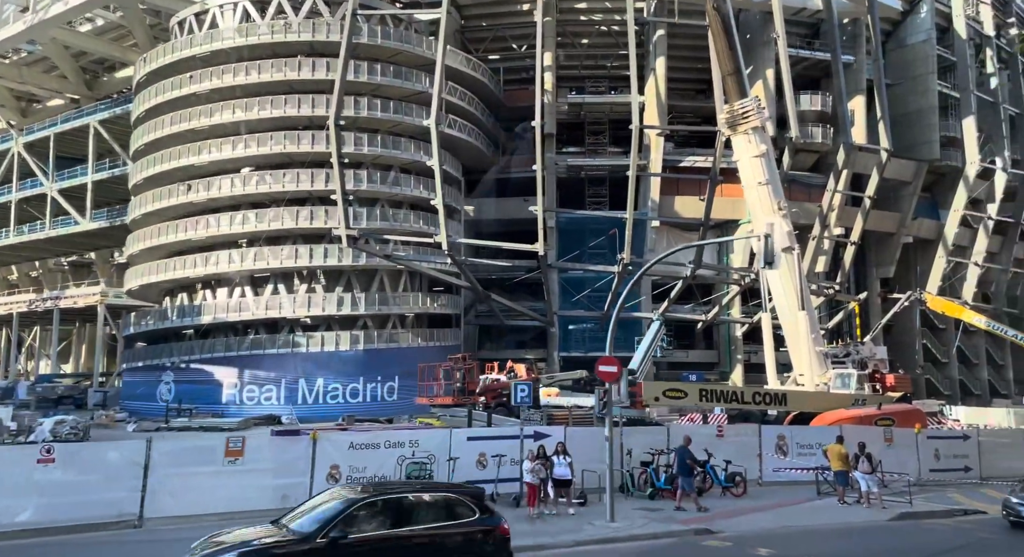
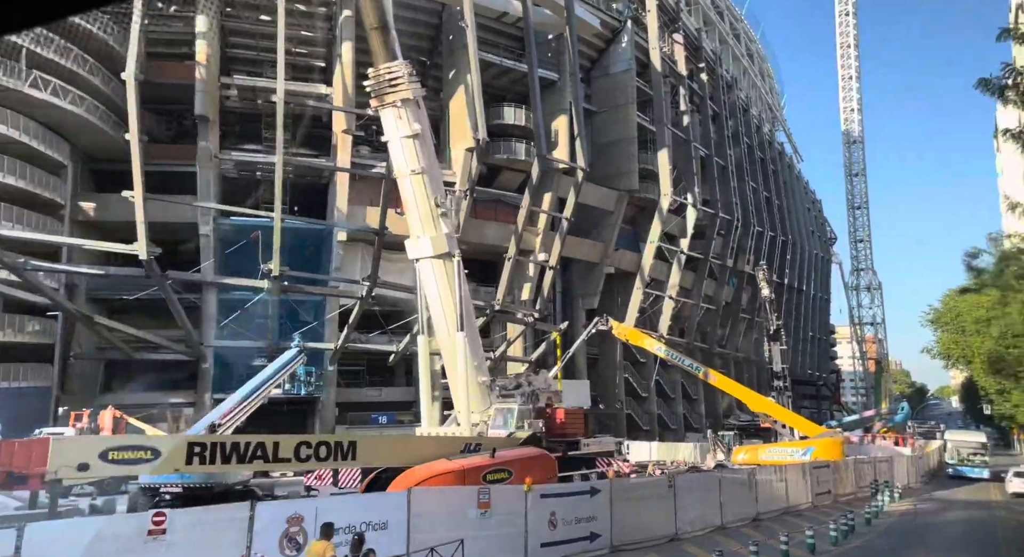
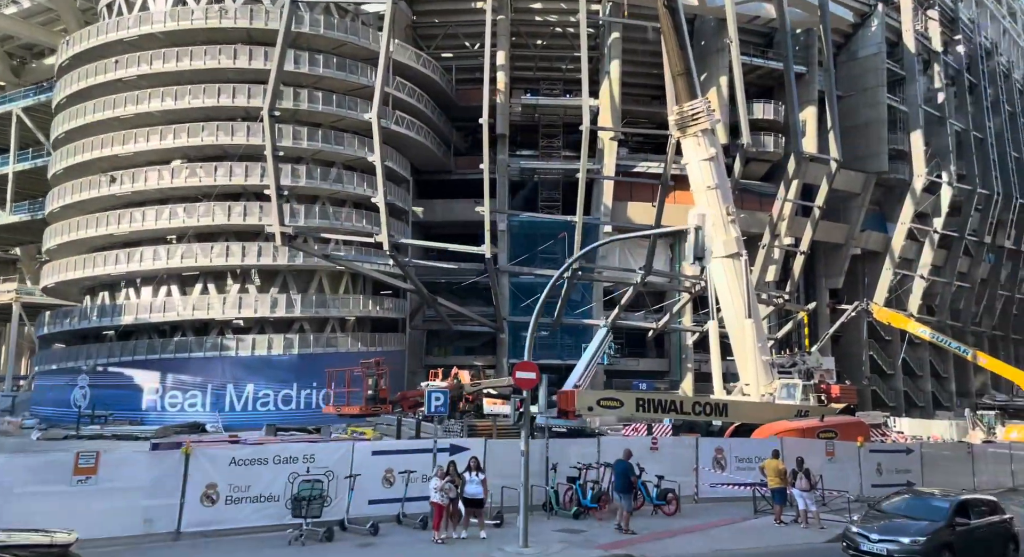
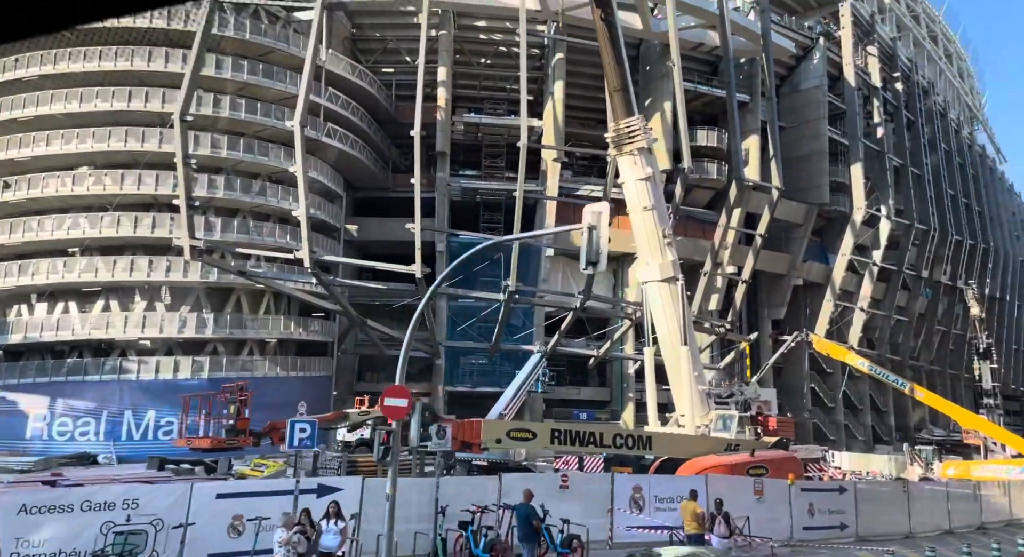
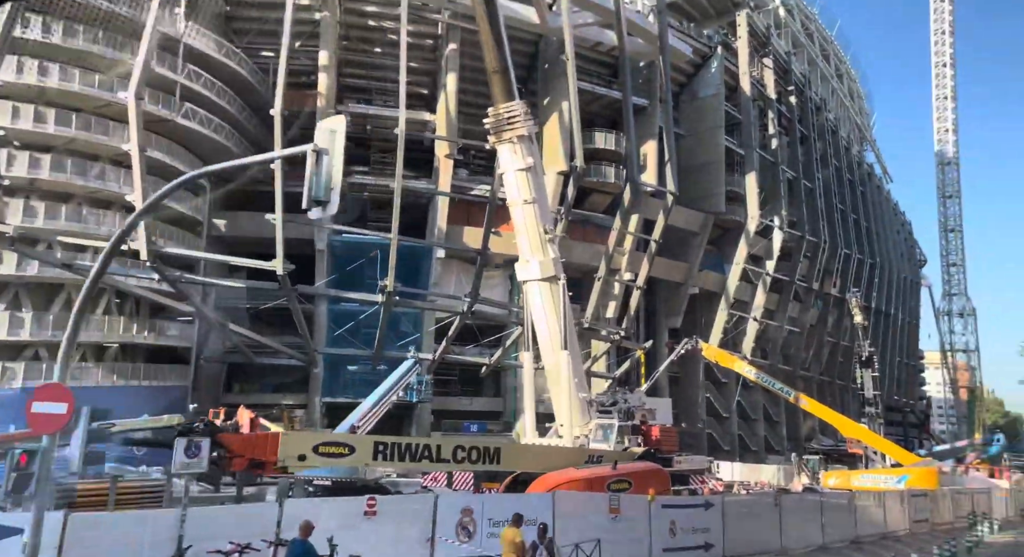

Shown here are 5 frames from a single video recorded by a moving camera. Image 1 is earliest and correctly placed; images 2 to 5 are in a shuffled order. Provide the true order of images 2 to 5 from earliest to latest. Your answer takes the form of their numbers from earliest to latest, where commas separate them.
3, 4, 5, 2
